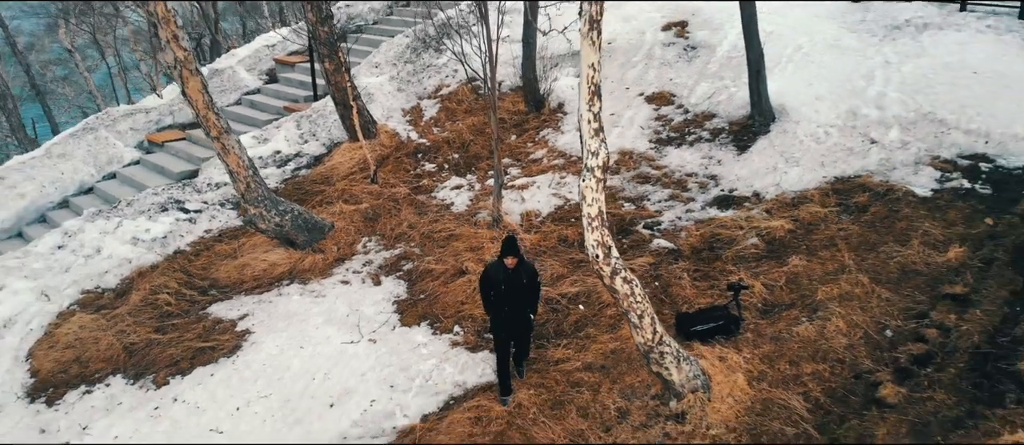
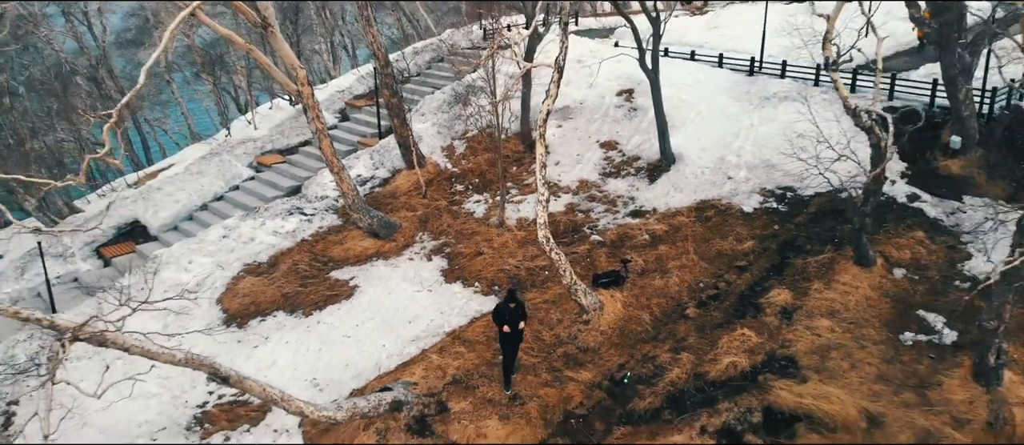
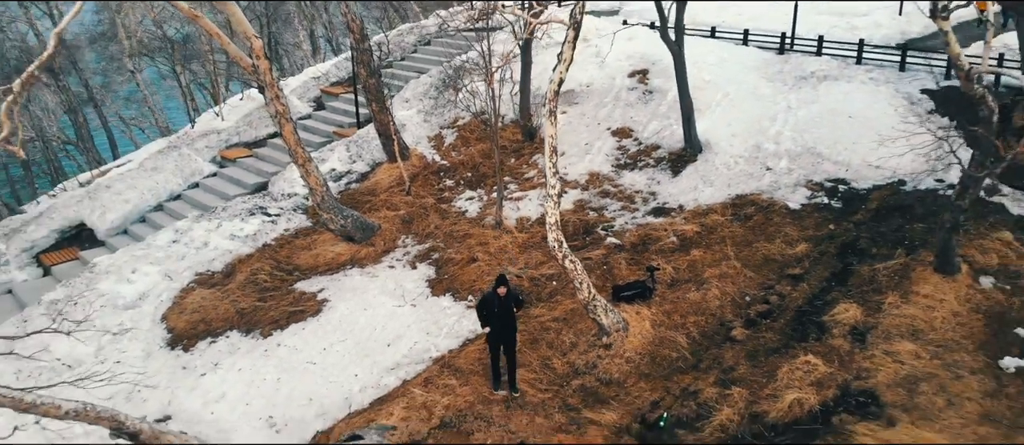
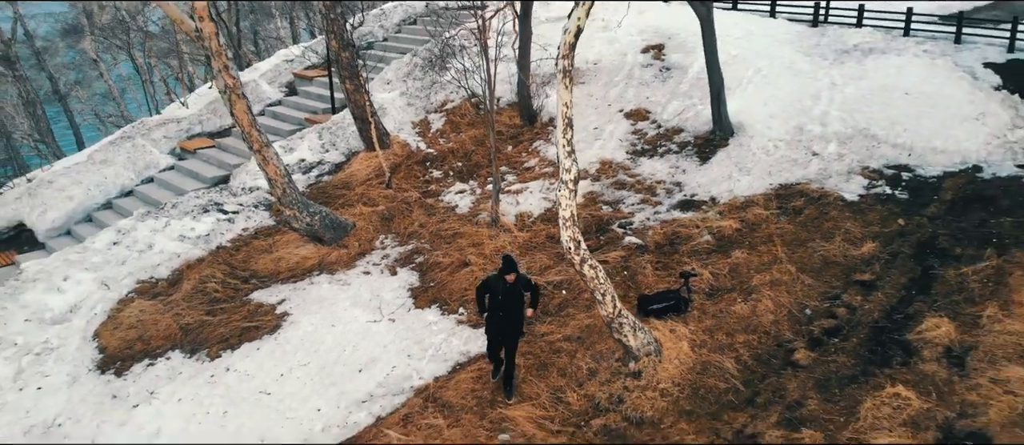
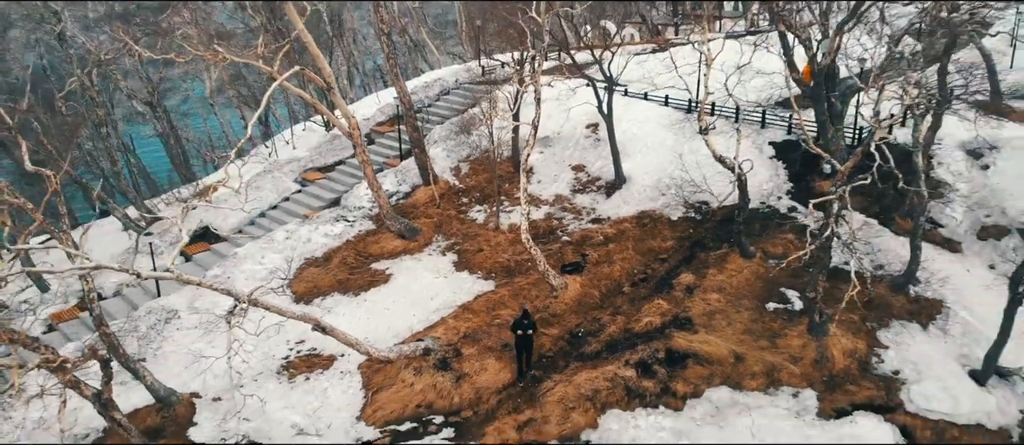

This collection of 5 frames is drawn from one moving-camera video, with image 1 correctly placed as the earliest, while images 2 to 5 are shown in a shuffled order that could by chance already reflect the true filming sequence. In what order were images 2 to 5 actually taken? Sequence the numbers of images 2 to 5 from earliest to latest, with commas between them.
4, 3, 2, 5
